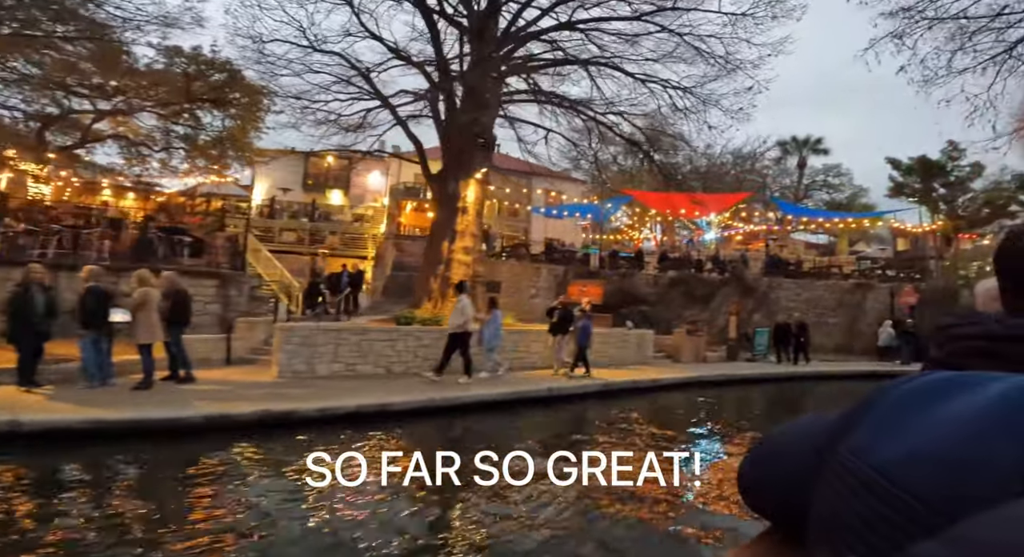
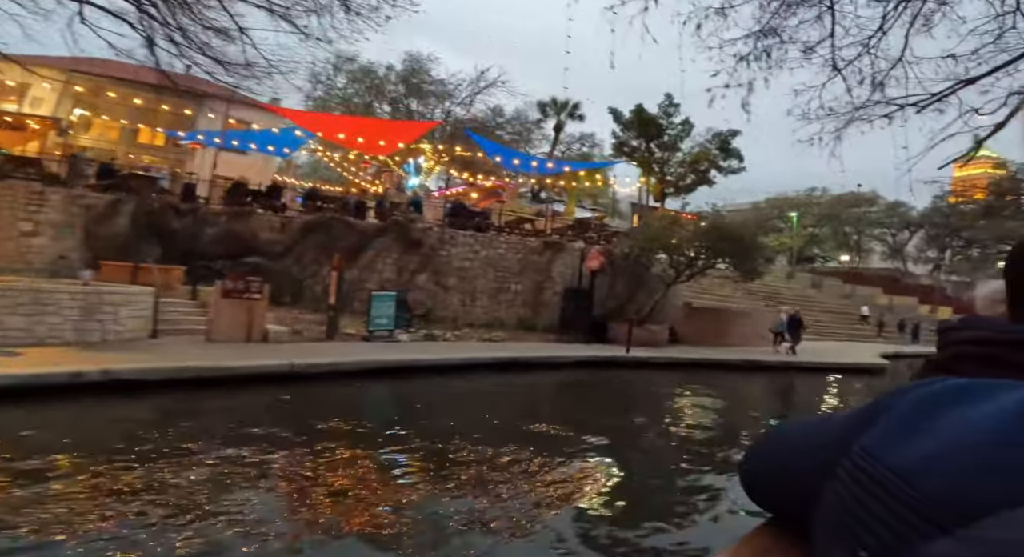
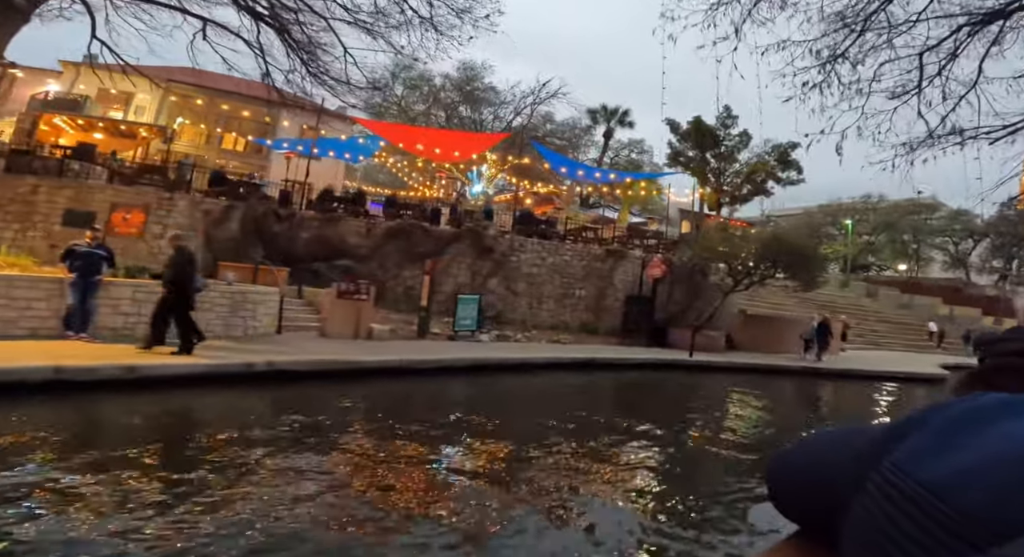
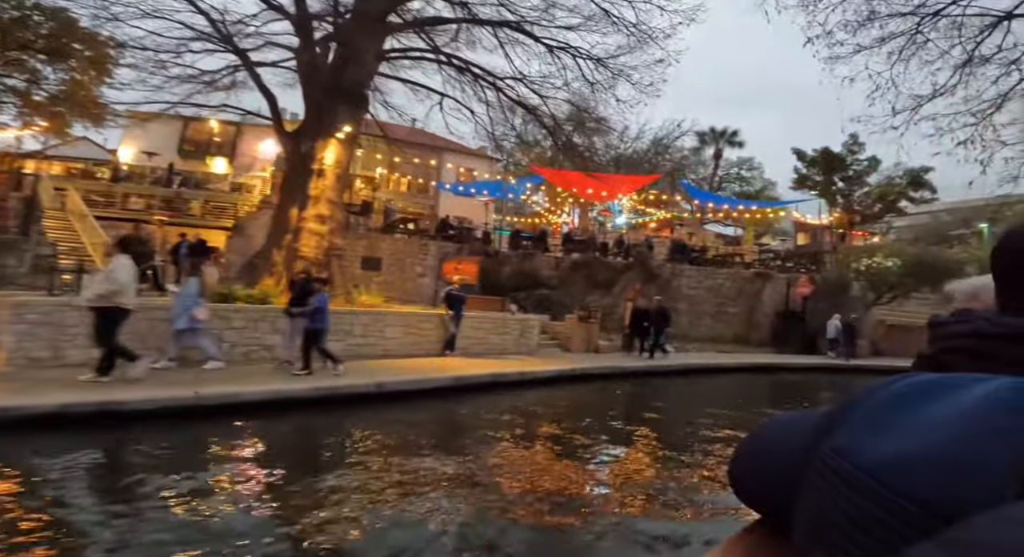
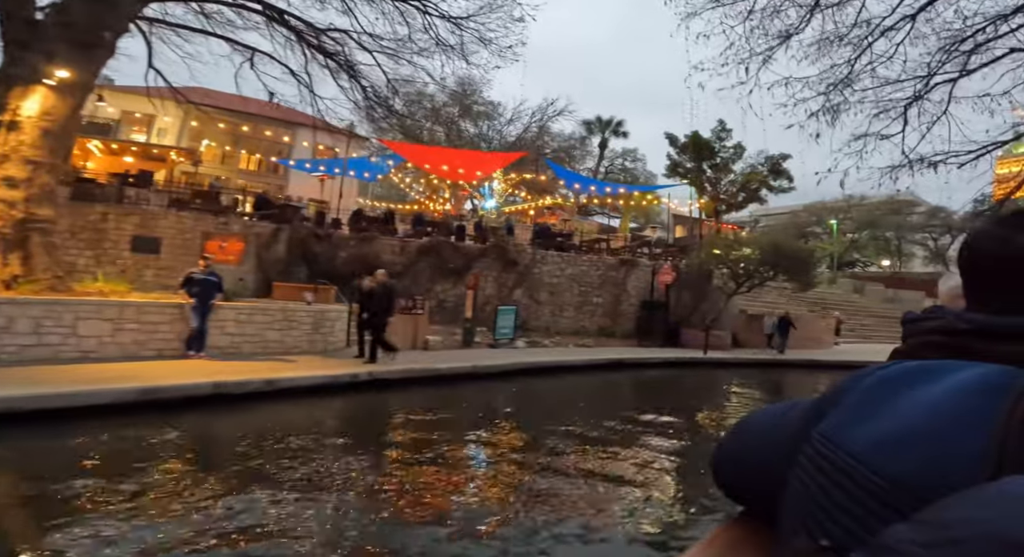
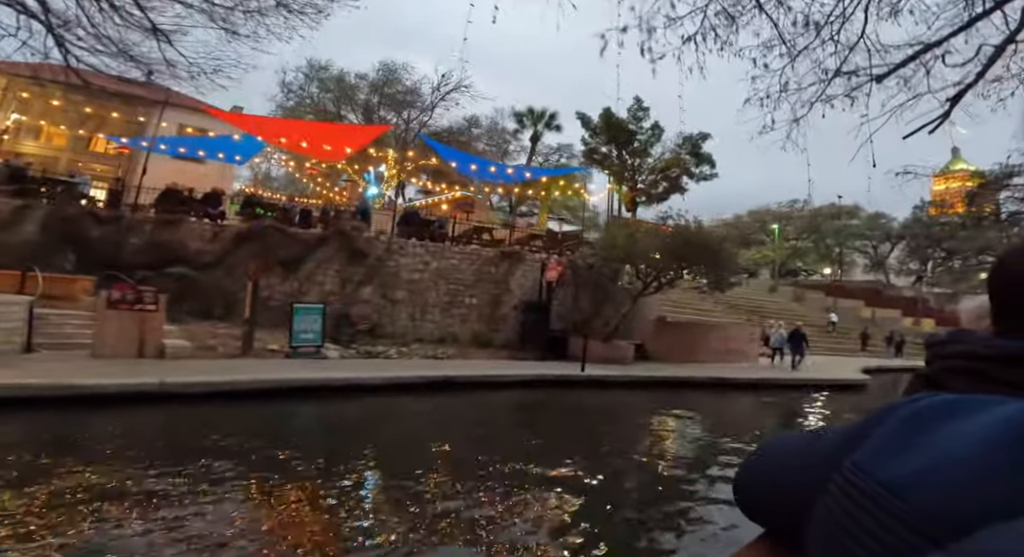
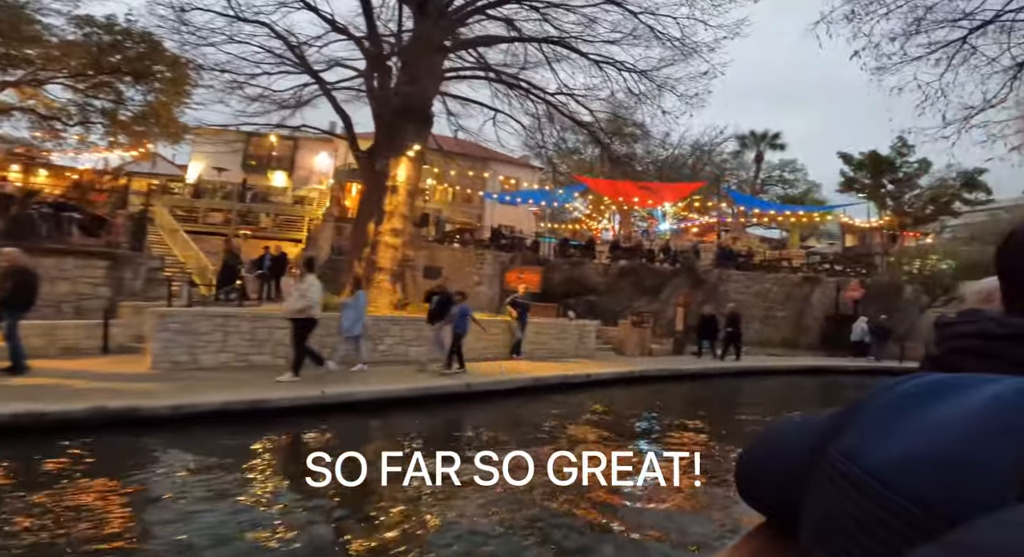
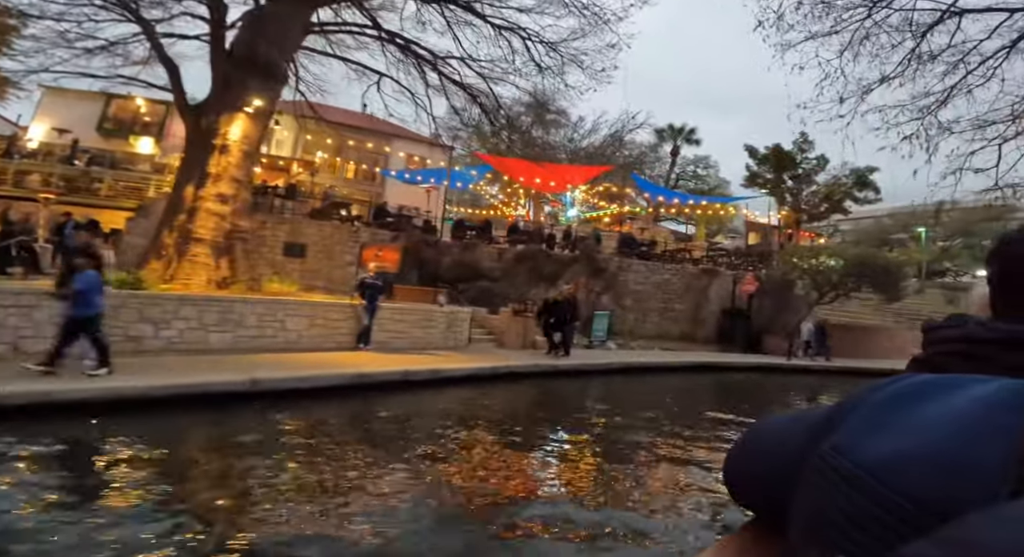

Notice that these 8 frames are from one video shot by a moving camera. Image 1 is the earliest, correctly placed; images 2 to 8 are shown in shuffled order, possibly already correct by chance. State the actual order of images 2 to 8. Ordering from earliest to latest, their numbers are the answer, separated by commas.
7, 4, 8, 5, 3, 2, 6
